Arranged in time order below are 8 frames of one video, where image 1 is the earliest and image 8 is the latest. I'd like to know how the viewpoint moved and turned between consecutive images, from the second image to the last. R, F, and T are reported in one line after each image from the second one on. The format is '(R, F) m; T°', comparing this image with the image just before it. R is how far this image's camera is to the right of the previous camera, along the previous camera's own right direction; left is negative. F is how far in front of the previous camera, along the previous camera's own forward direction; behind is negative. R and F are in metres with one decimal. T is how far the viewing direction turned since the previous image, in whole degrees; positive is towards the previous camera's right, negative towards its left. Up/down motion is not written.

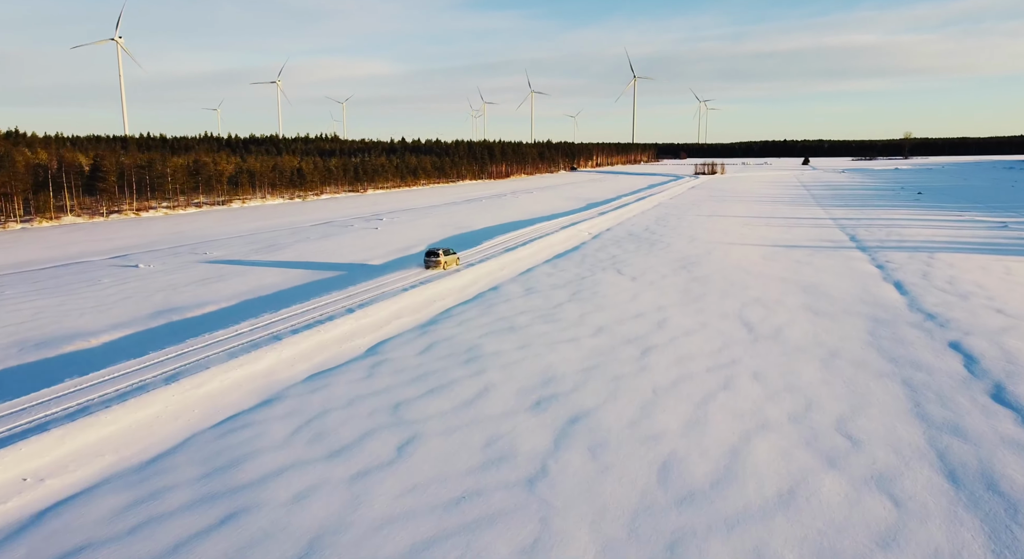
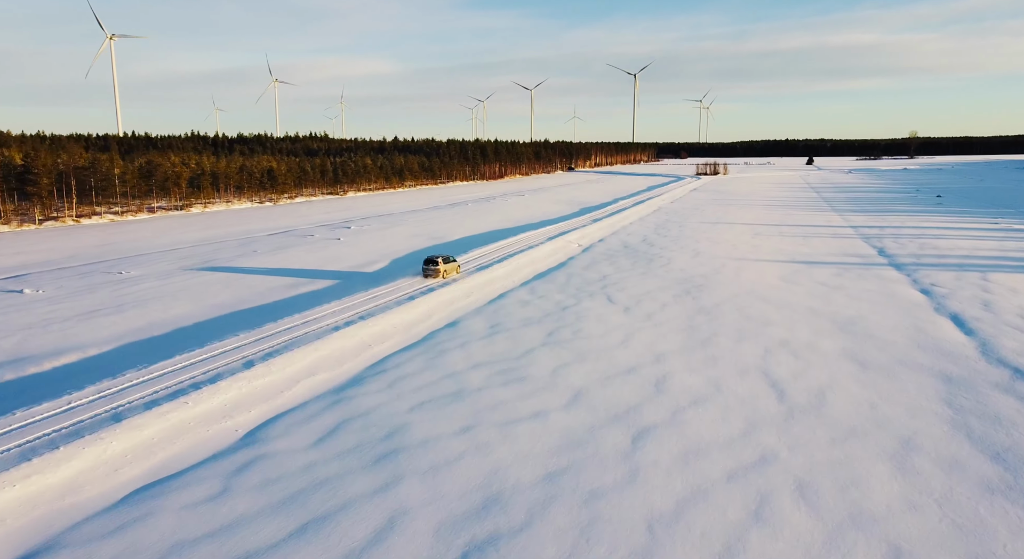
(+0.9, +3.6) m; 0°
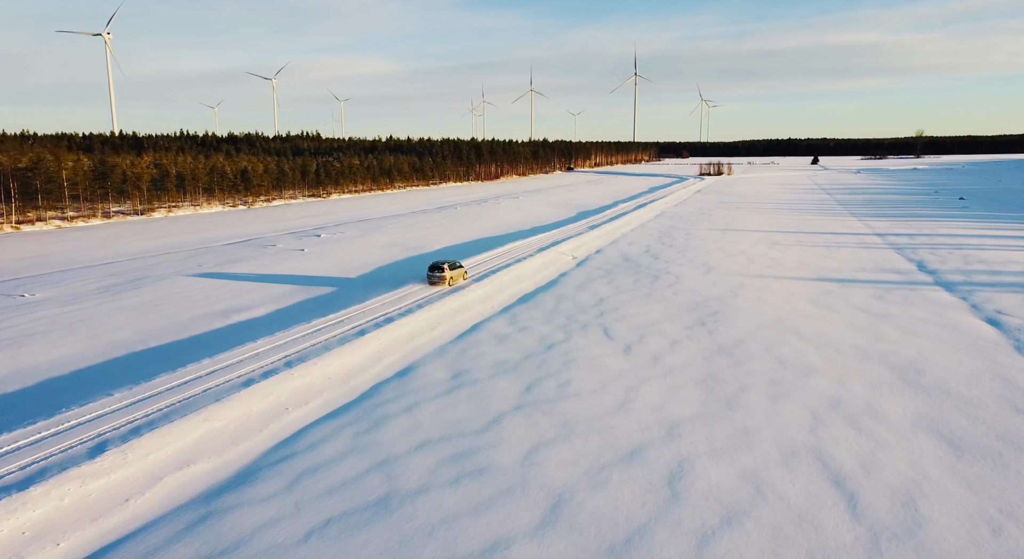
(+0.6, +3.2) m; 0°
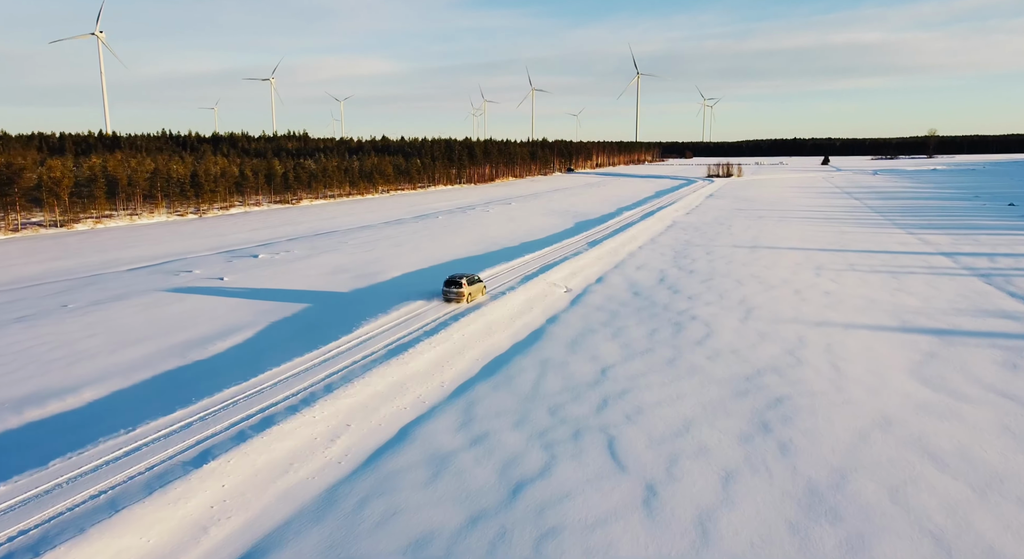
(+0.8, +5.5) m; 0°
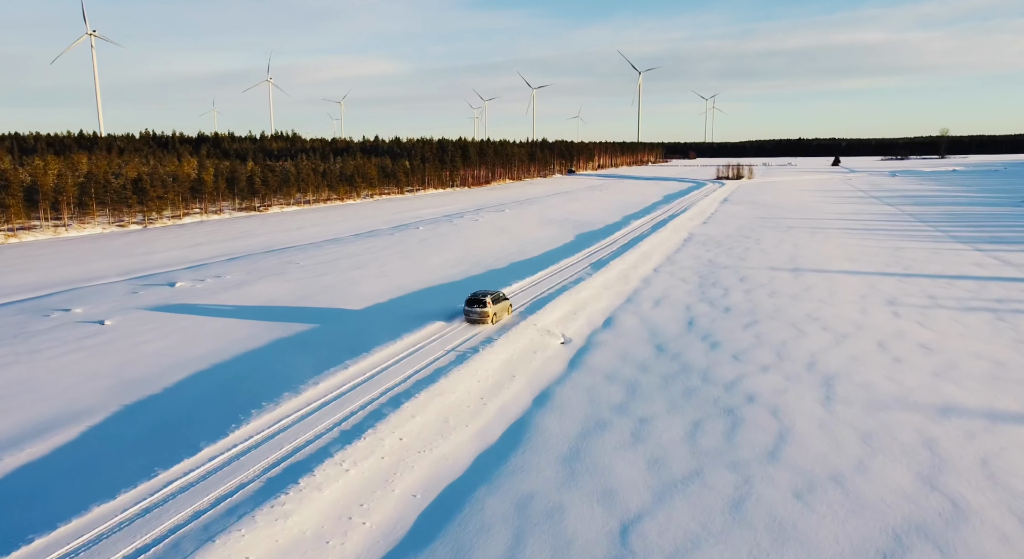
(+0.5, +5.0) m; 0°
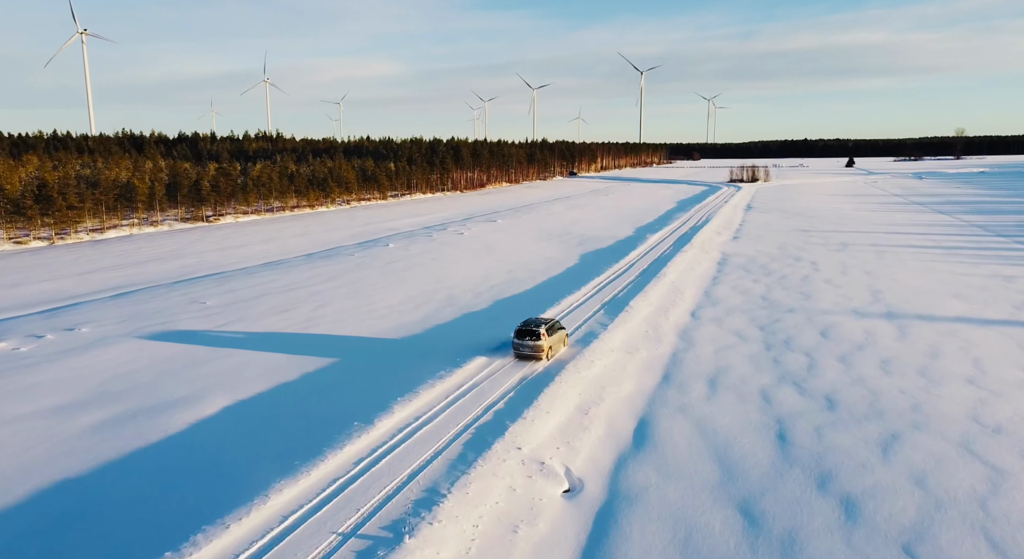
(+0.5, +6.2) m; 0°
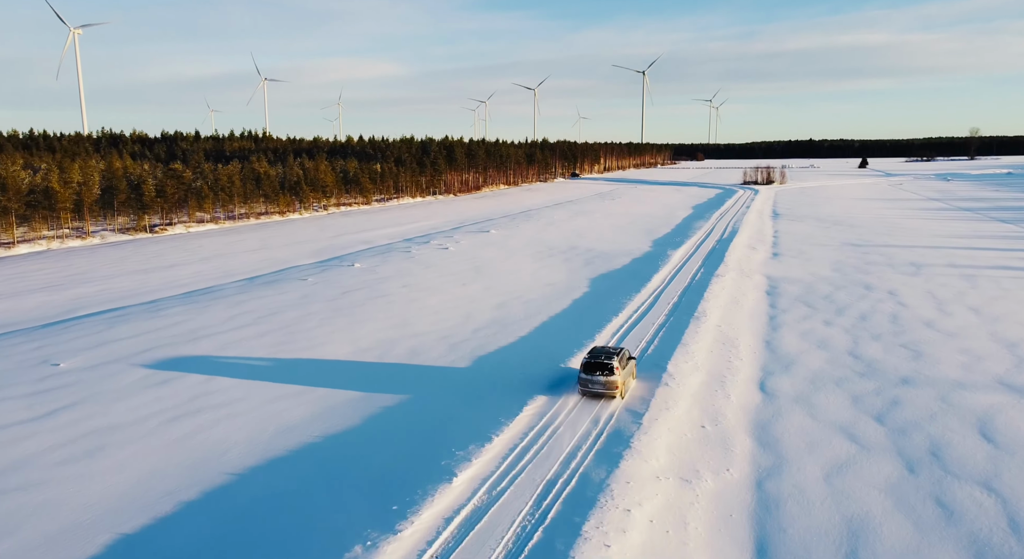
(+0.3, +5.2) m; 0°
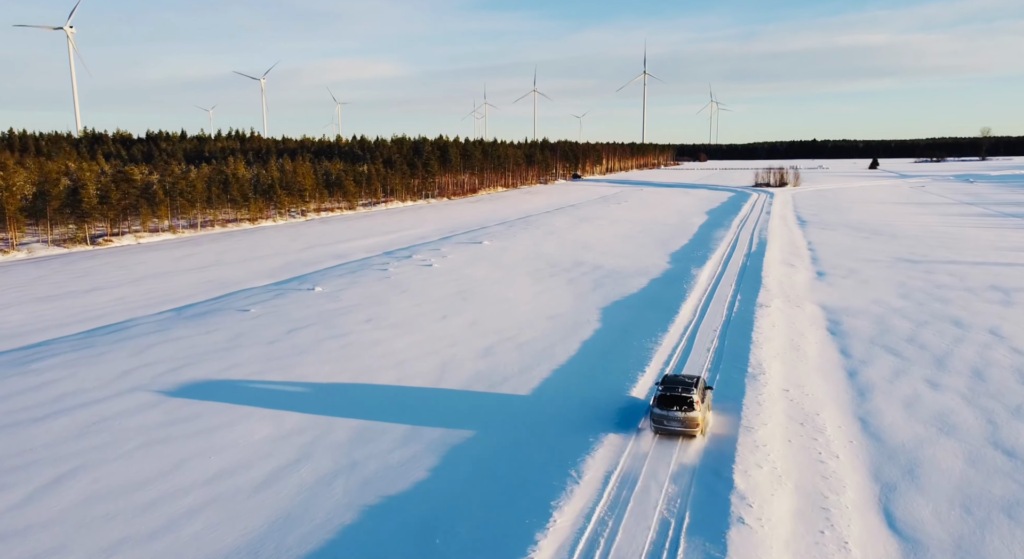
(+0.2, +4.1) m; 0°
